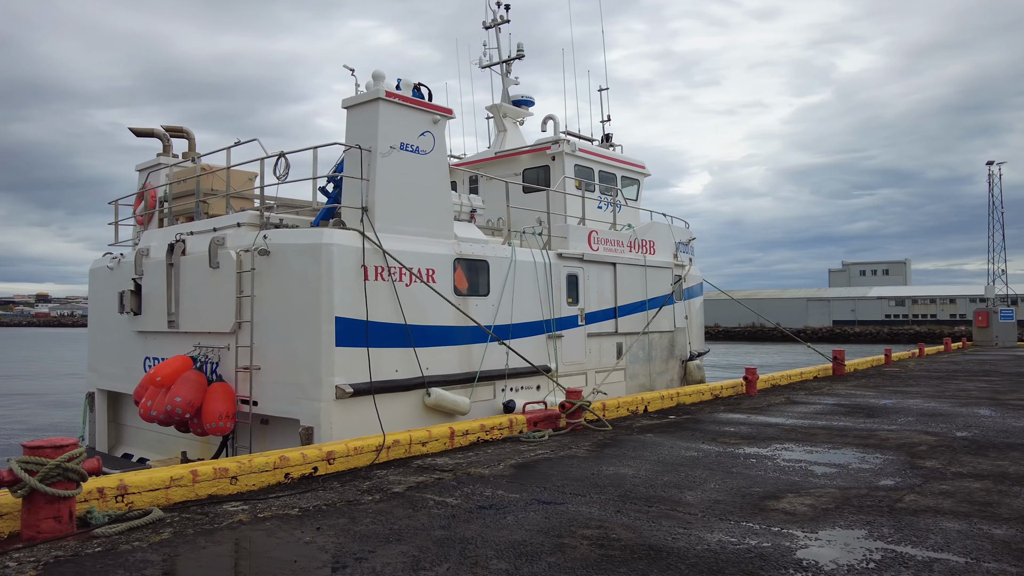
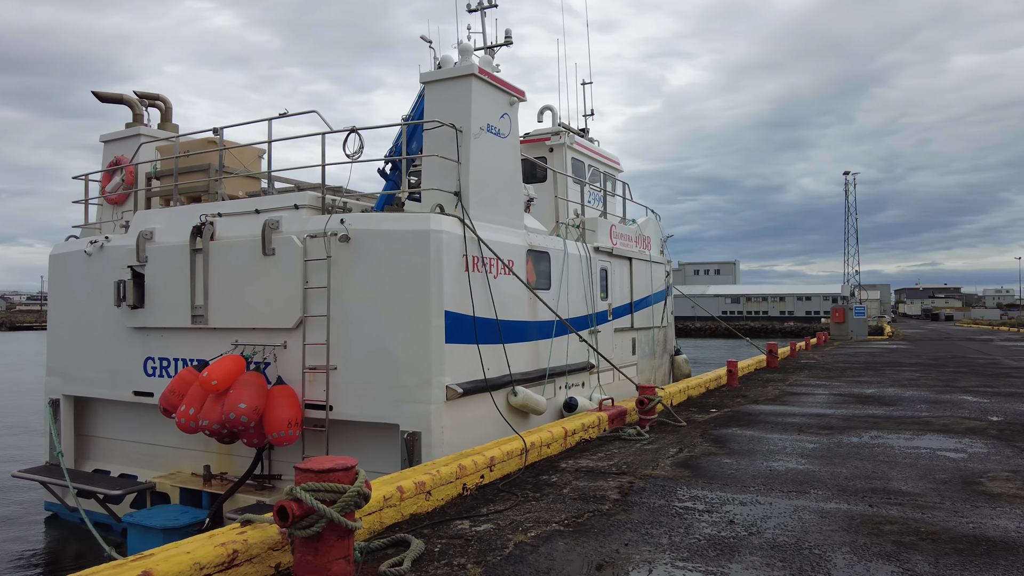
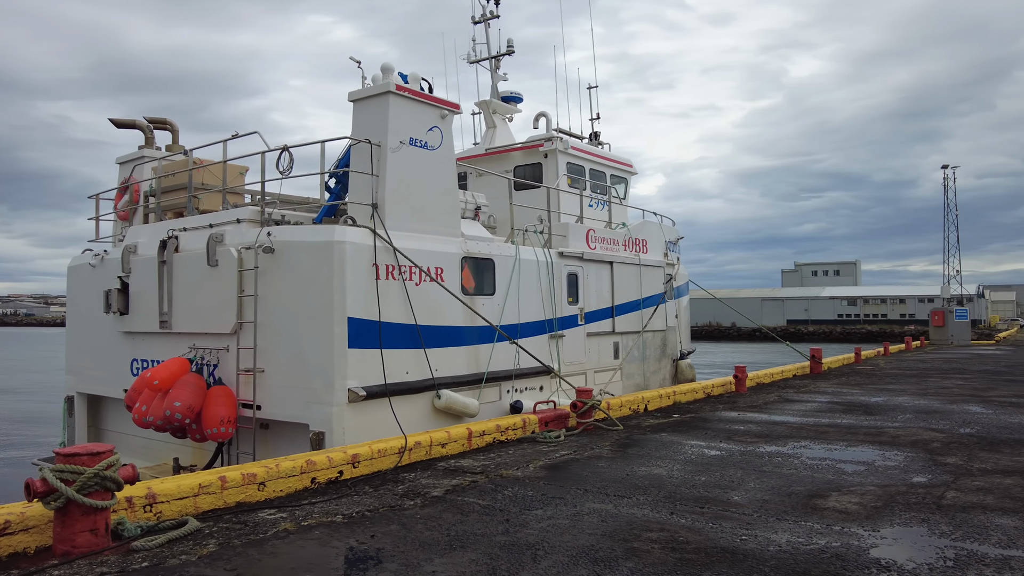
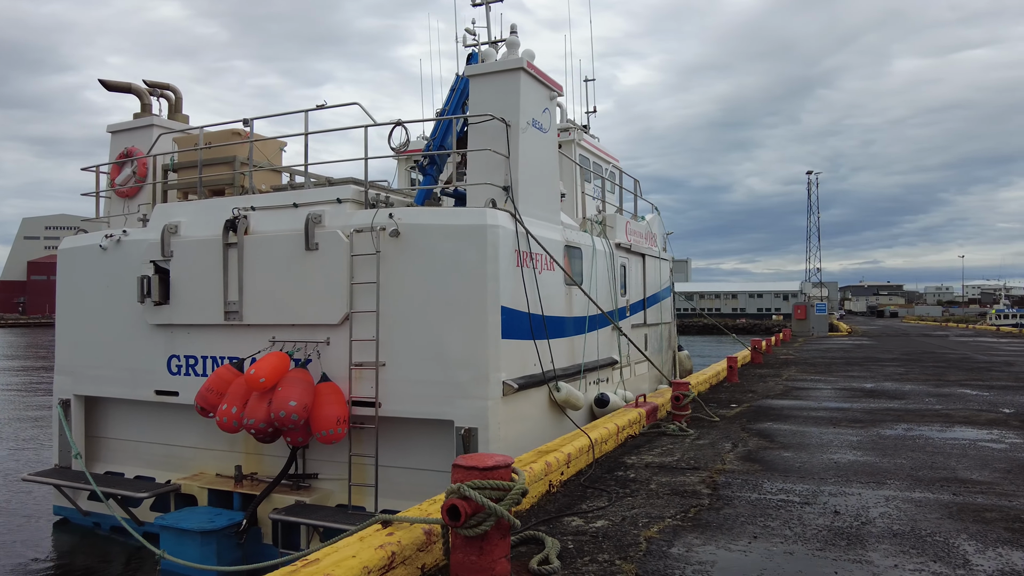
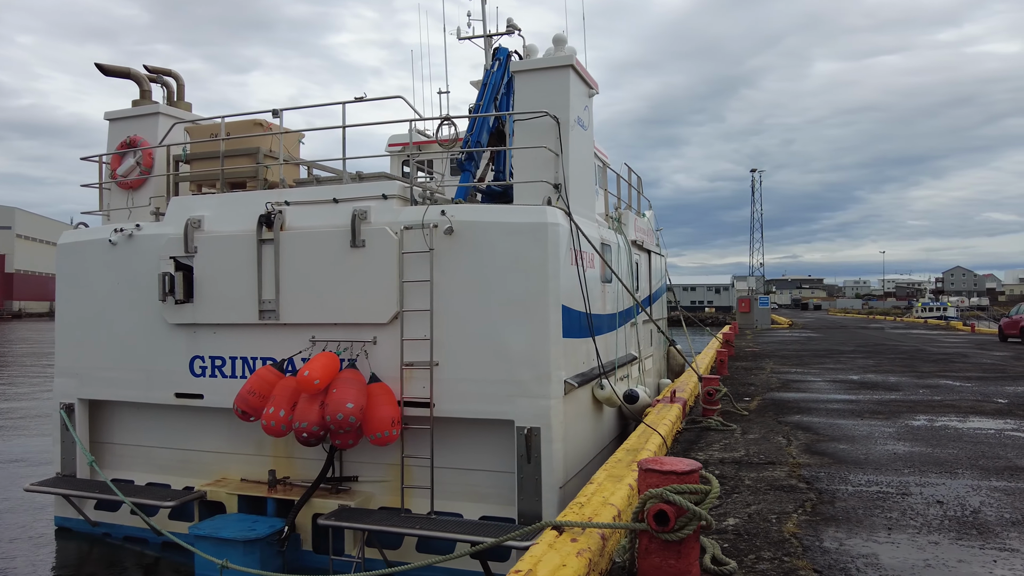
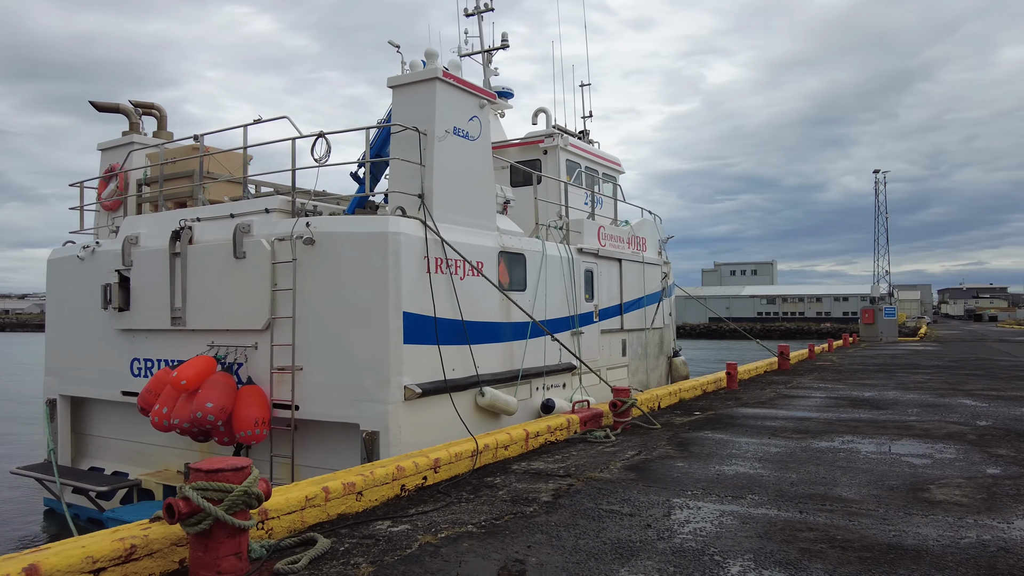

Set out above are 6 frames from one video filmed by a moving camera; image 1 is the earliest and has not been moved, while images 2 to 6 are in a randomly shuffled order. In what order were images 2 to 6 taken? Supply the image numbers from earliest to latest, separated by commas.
3, 6, 2, 4, 5
